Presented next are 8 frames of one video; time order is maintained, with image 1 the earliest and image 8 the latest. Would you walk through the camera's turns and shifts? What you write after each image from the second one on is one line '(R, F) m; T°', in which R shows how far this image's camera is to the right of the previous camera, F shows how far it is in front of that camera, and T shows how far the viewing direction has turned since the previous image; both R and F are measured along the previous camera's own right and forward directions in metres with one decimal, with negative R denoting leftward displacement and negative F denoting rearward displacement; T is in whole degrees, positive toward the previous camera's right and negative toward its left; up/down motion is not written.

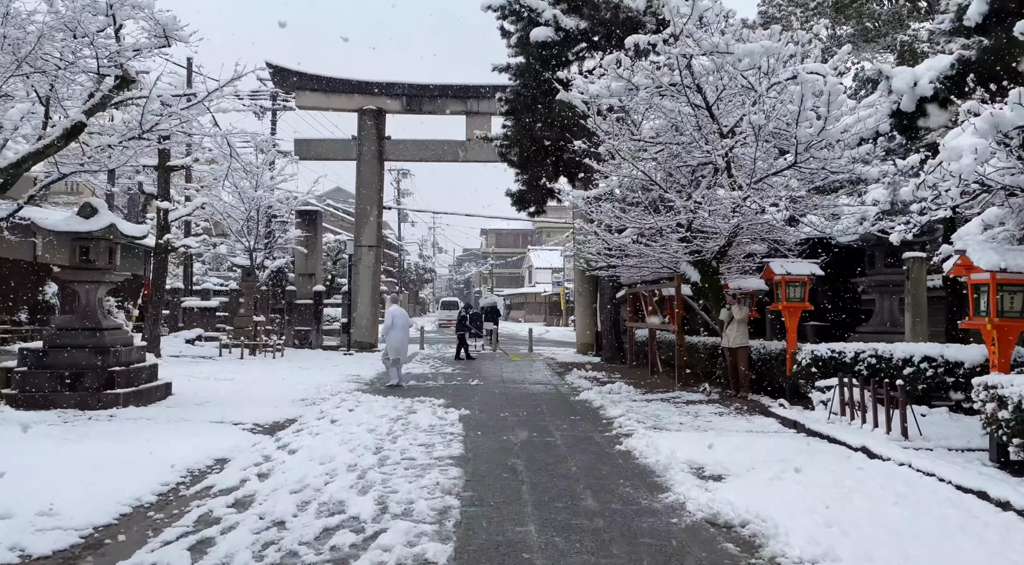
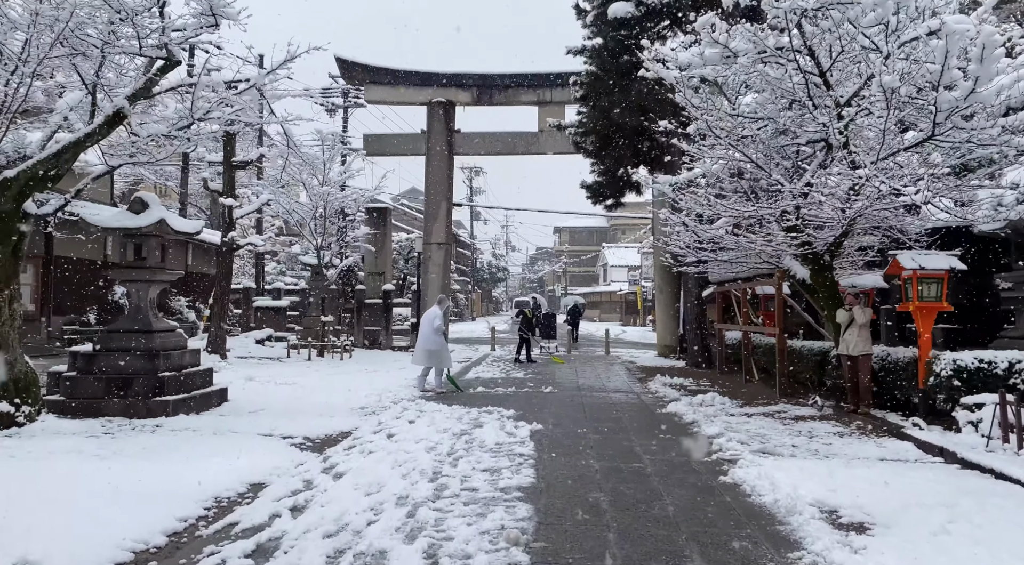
(-0.1, +1.2) m; -6°
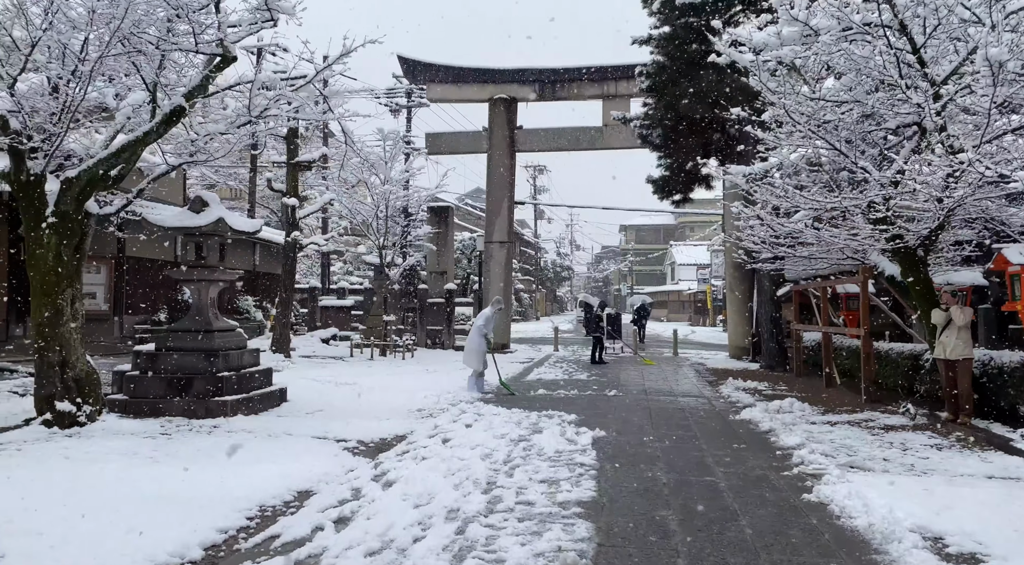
(0.0, +0.5) m; -5°
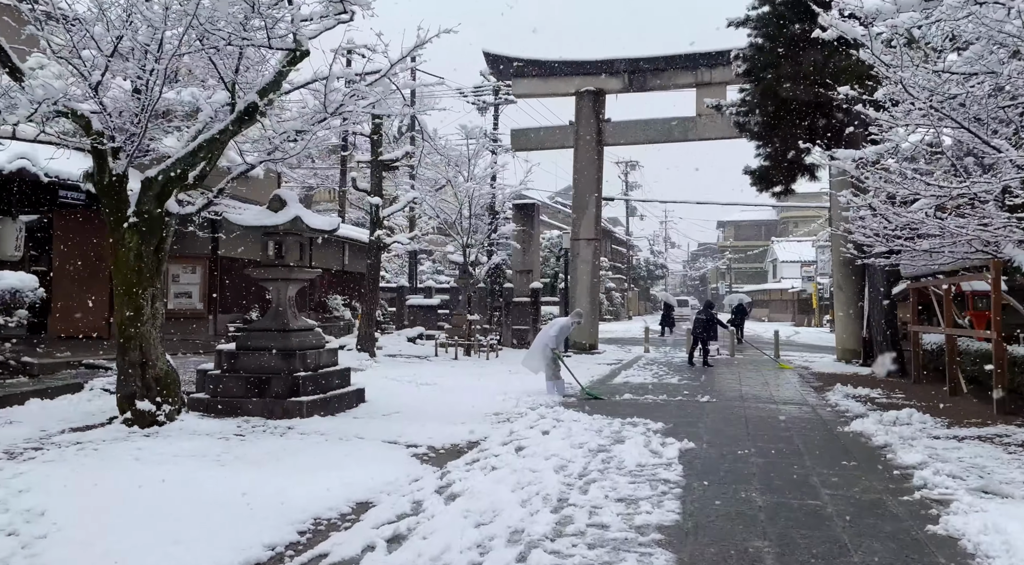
(+0.2, +0.6) m; -7°
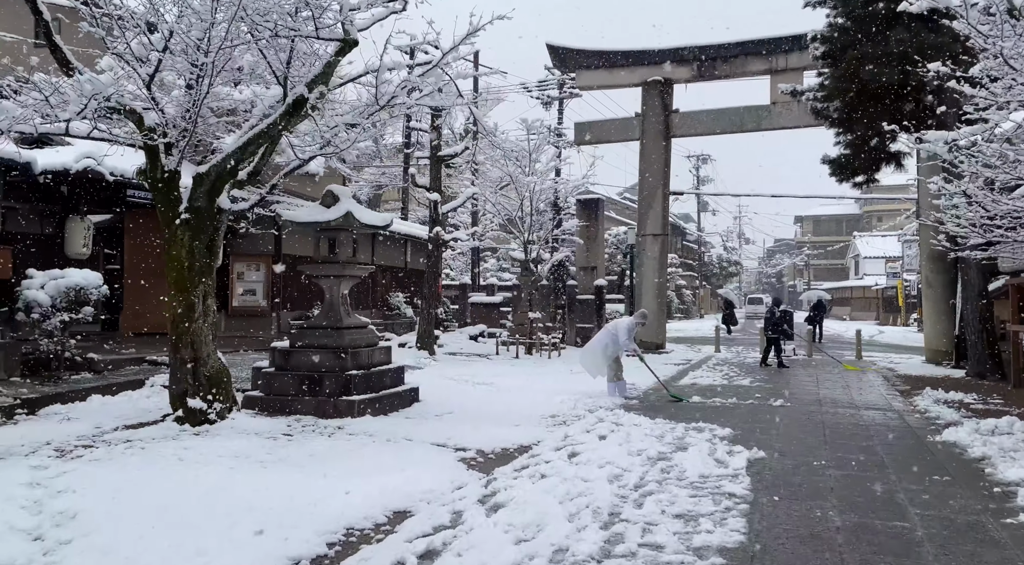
(+0.2, +0.5) m; -5°
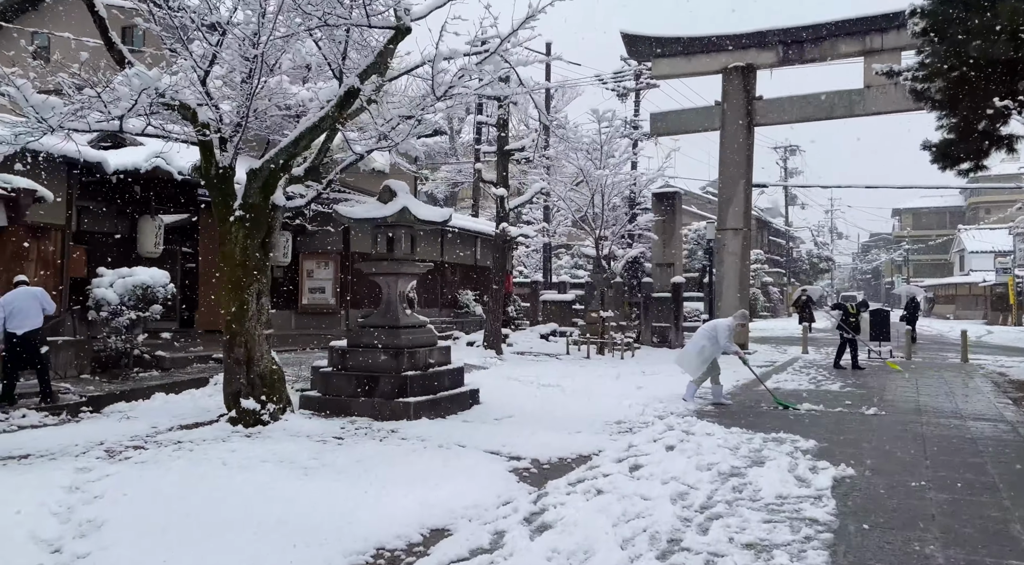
(+0.2, +0.5) m; -6°
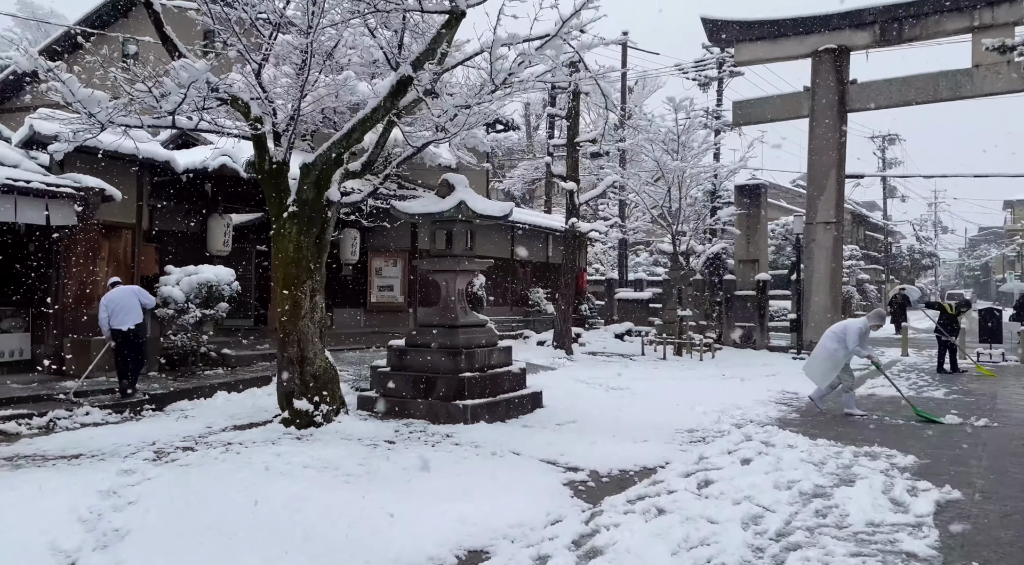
(+0.2, +0.5) m; -6°
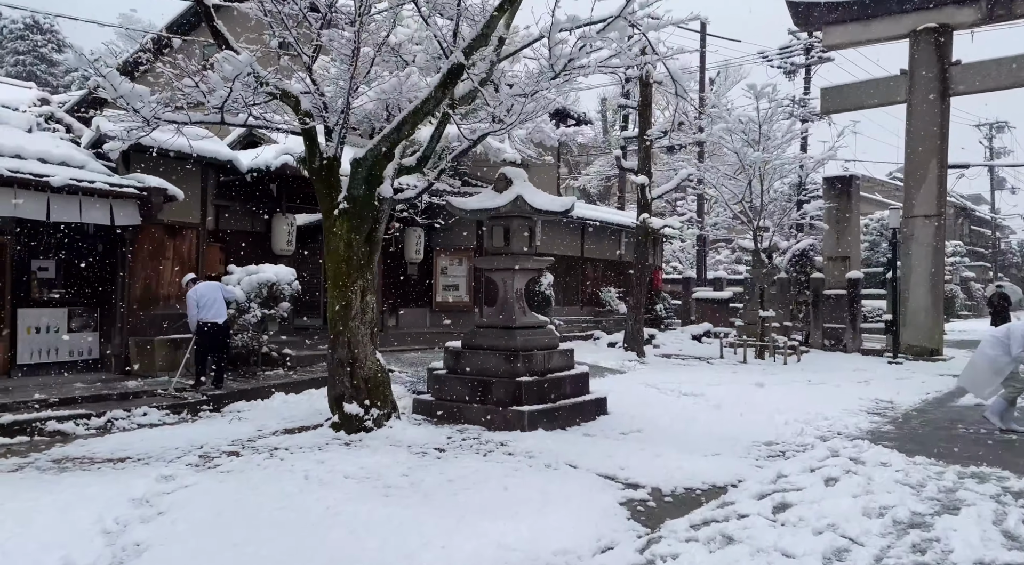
(+0.2, +0.5) m; -6°
